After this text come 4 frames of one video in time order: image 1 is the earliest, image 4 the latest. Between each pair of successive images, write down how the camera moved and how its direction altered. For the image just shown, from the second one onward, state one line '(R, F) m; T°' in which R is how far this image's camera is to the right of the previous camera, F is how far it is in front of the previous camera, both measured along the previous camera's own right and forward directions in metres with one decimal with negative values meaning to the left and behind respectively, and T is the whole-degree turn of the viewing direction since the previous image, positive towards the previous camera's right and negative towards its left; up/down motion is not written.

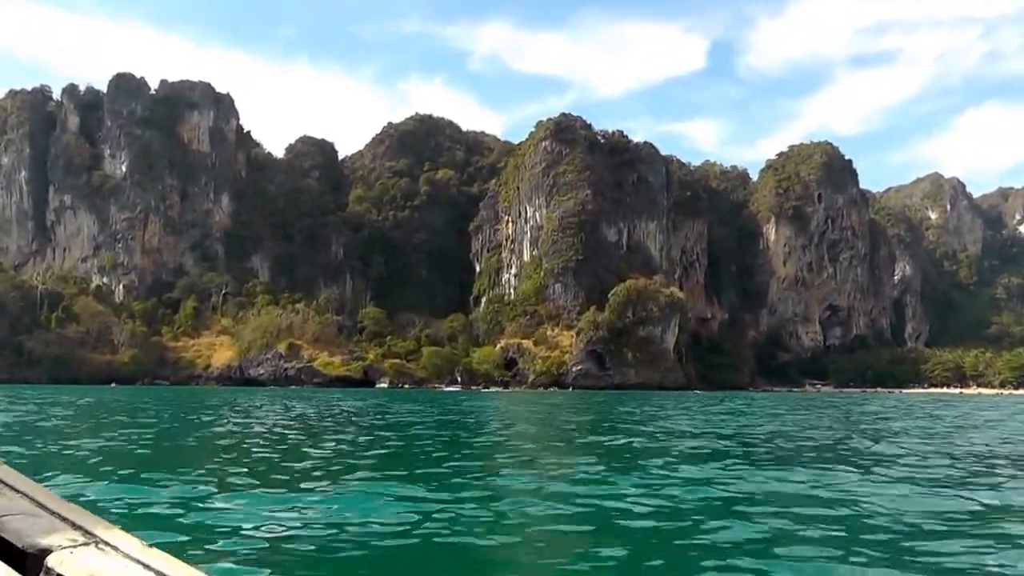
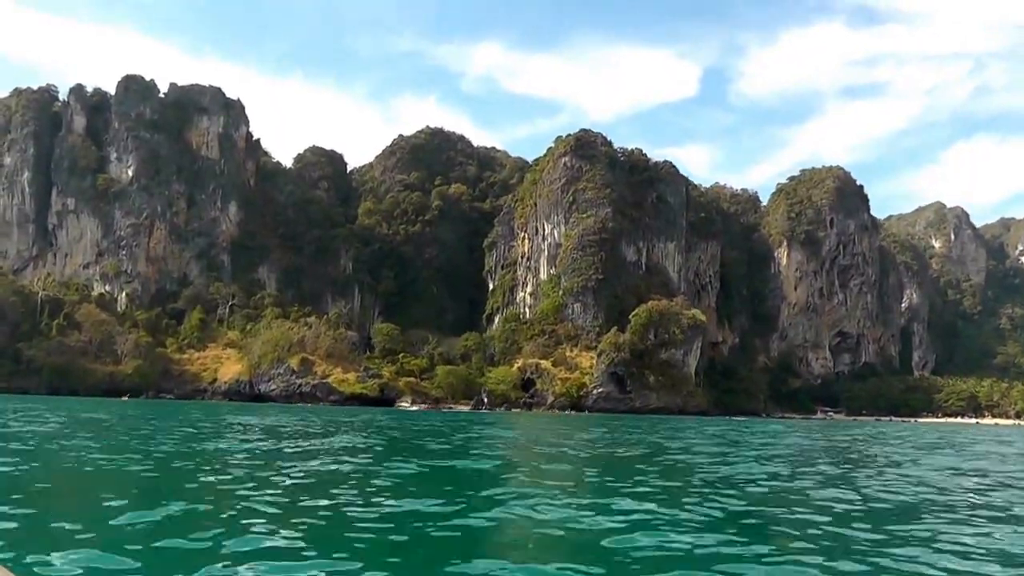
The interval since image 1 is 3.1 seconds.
(-3.1, +2.2) m; +1°
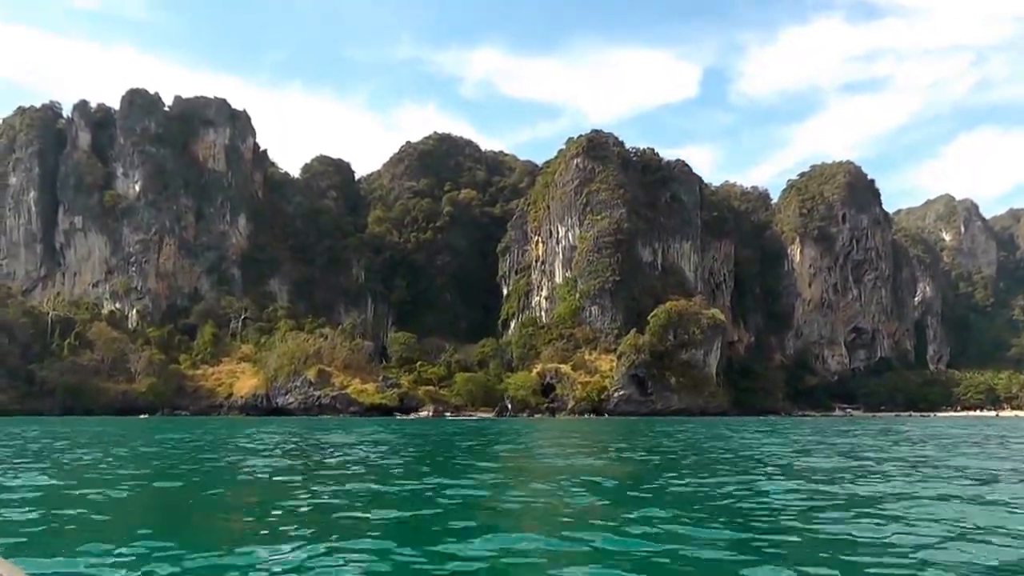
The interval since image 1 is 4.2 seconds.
(-1.3, +0.9) m; 0°
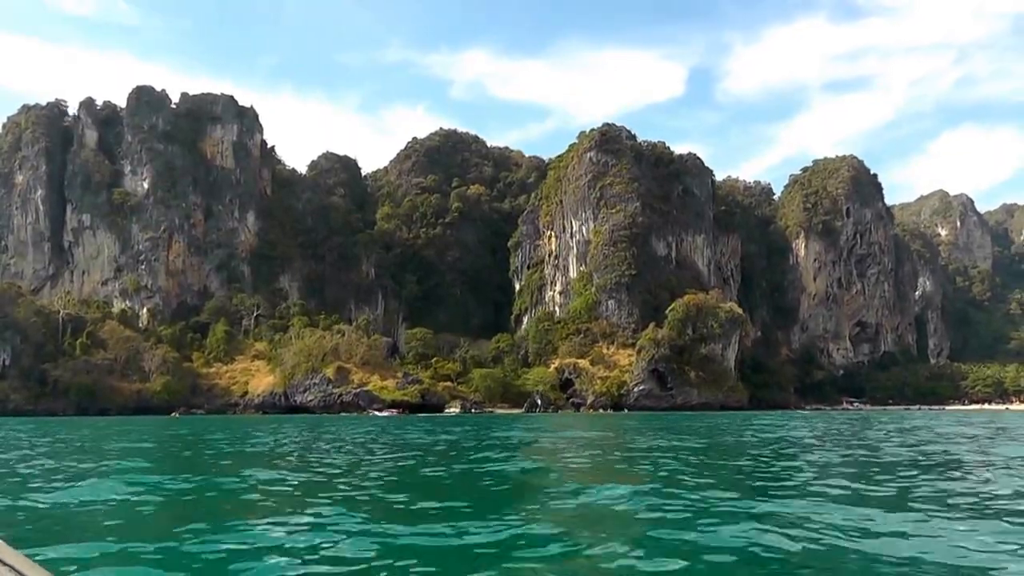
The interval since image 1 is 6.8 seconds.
(-2.8, +0.6) m; +1°
